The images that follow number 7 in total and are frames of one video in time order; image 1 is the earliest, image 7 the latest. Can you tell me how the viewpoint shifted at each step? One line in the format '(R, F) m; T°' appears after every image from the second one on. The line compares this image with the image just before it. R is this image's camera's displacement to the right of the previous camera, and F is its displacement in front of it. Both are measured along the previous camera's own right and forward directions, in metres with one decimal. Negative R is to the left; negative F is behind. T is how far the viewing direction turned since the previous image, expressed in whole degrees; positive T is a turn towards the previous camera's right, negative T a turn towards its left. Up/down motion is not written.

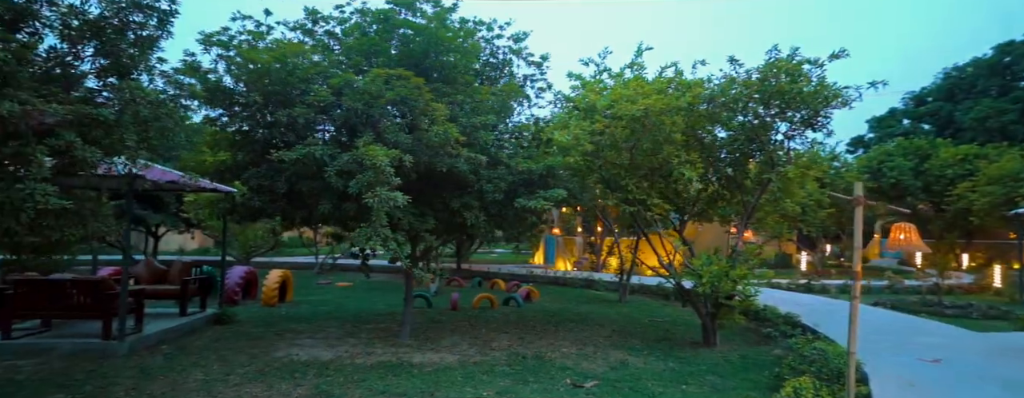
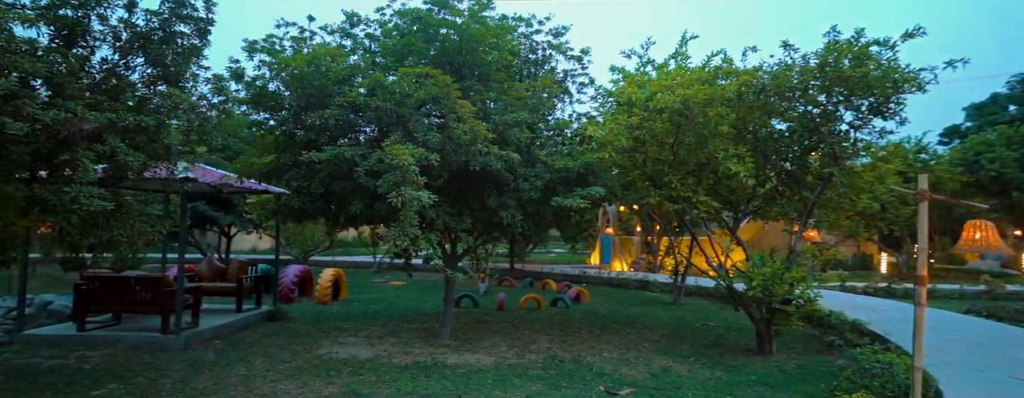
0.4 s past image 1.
(+0.4, +0.2) m; -7°
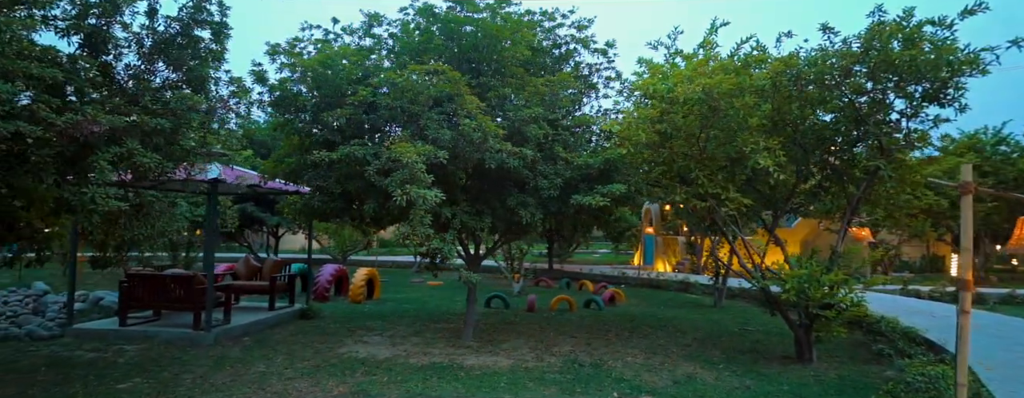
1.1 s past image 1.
(+0.4, +0.2) m; -5°
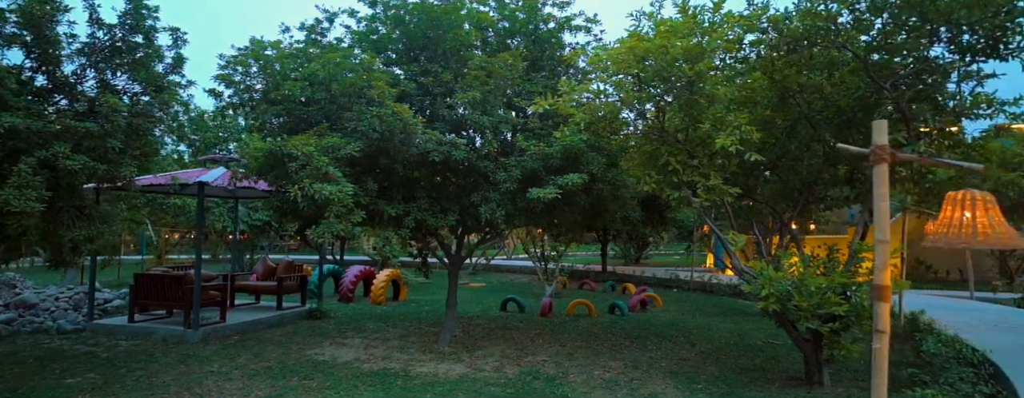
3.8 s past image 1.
(+1.9, +0.8) m; -11°
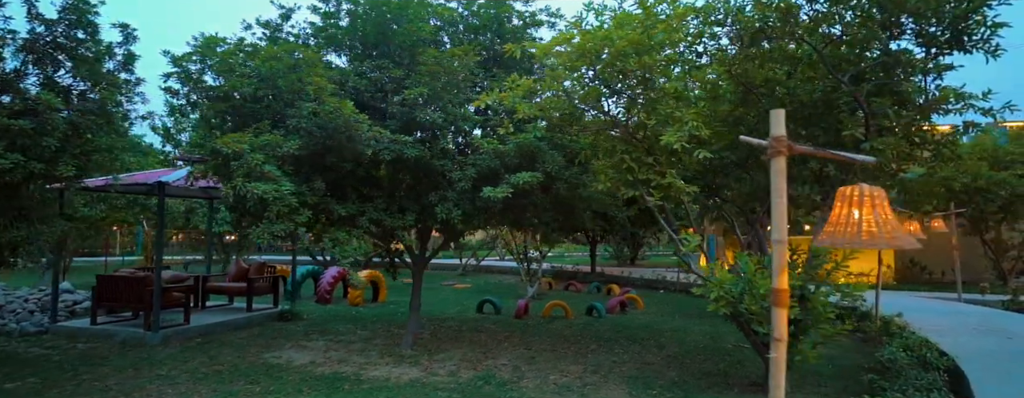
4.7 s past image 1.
(+0.6, +0.2) m; -1°
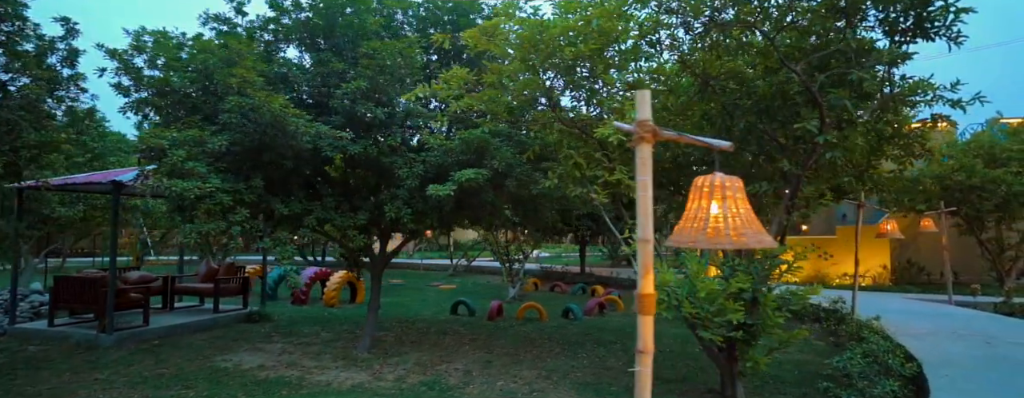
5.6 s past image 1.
(+0.7, +0.3) m; -1°
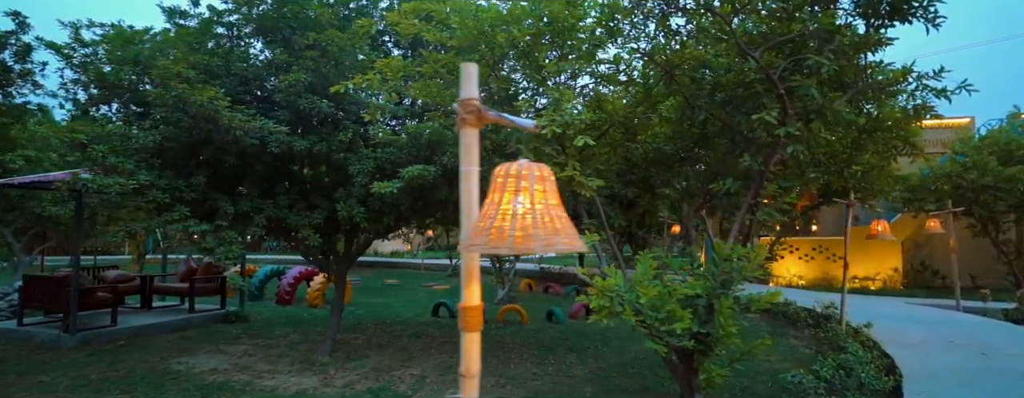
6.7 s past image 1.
(+0.7, +0.3) m; -2°
